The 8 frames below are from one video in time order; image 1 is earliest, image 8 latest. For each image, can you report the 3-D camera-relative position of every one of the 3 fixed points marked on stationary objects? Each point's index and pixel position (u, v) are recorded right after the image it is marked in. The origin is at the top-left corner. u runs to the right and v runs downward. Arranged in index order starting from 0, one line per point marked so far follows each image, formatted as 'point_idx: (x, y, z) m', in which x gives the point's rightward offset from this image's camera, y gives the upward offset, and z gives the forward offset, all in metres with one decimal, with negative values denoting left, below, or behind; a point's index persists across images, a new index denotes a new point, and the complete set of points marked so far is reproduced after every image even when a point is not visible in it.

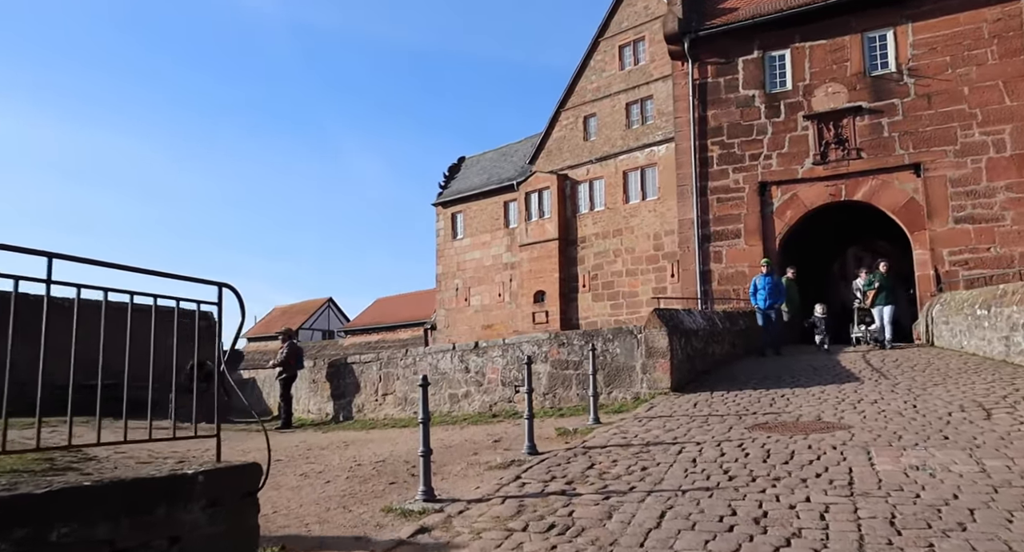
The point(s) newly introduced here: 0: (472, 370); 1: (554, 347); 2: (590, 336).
0: (-0.6, -1.3, +9.8) m
1: (+0.5, -0.9, +9.0) m
2: (+1.0, -0.8, +8.7) m
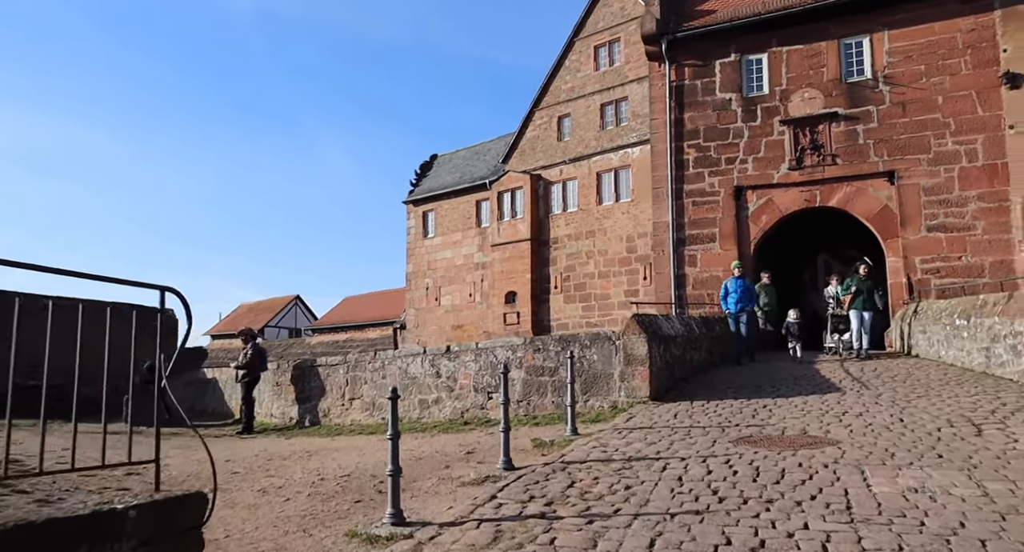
0: (-0.9, -1.3, +9.4) m
1: (+0.2, -0.9, +8.7) m
2: (+0.7, -0.8, +8.4) m
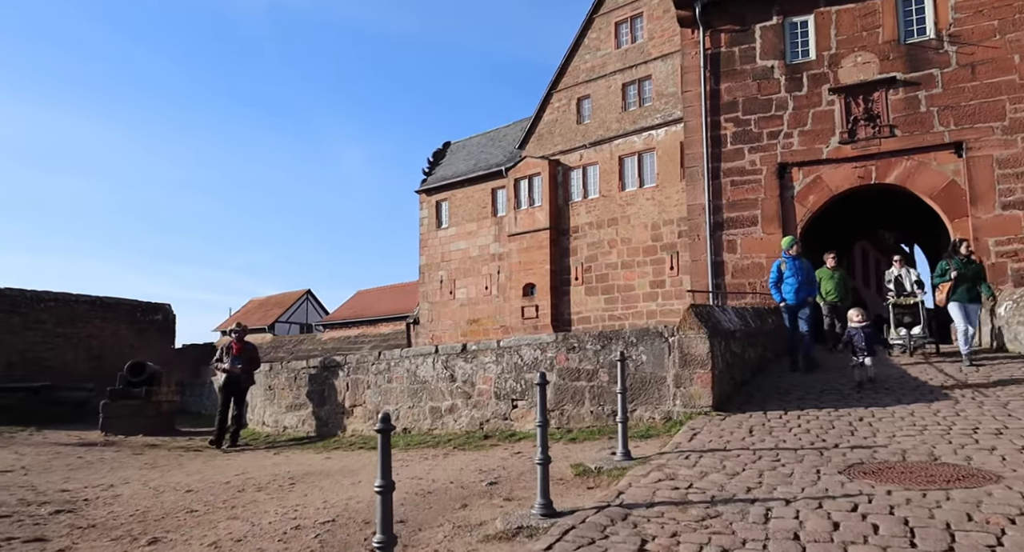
0: (-0.6, -1.2, +8.0) m
1: (+0.5, -0.8, +7.2) m
2: (+0.9, -0.6, +7.0) m
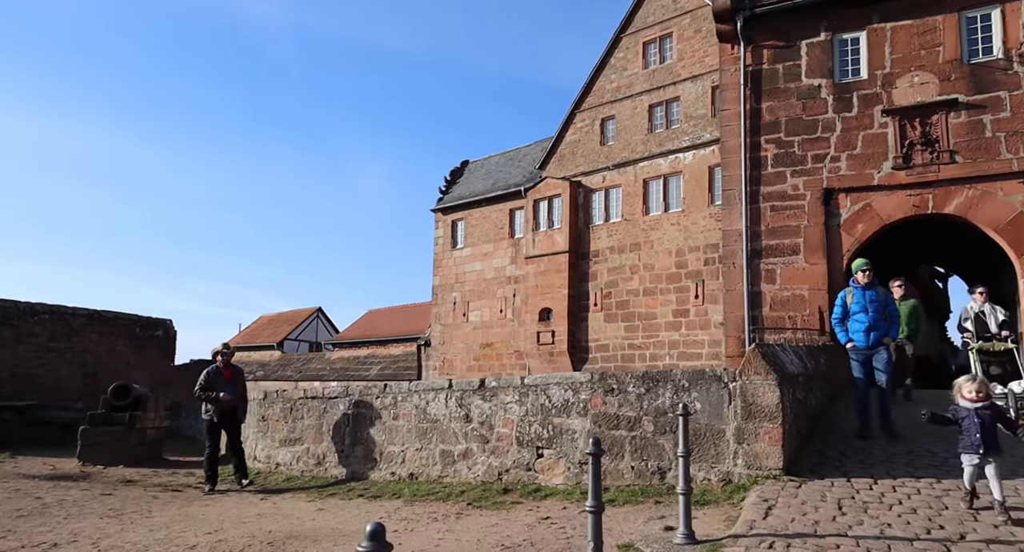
0: (-0.4, -1.4, +6.9) m
1: (+0.7, -1.0, +6.1) m
2: (+1.2, -0.9, +5.9) m
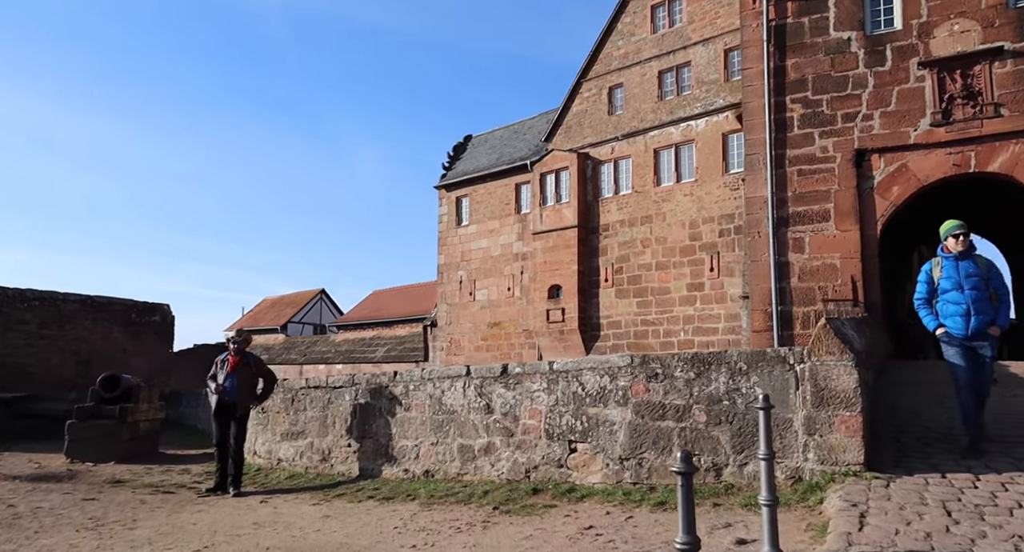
0: (-0.1, -1.2, +6.2) m
1: (+1.0, -0.8, +5.4) m
2: (+1.4, -0.6, +5.1) m
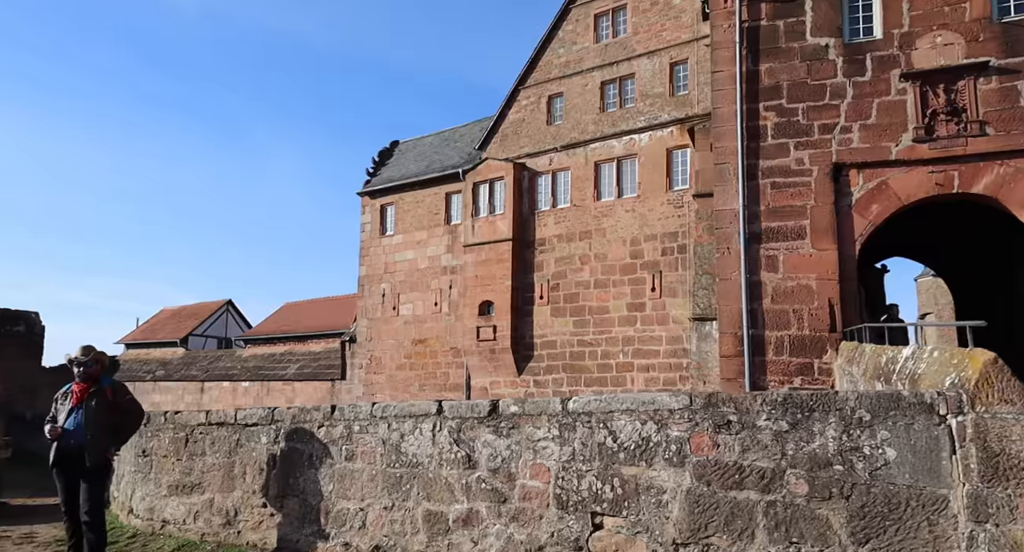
0: (-0.2, -1.2, +4.4) m
1: (+1.0, -0.8, +3.8) m
2: (+1.5, -0.7, +3.6) m
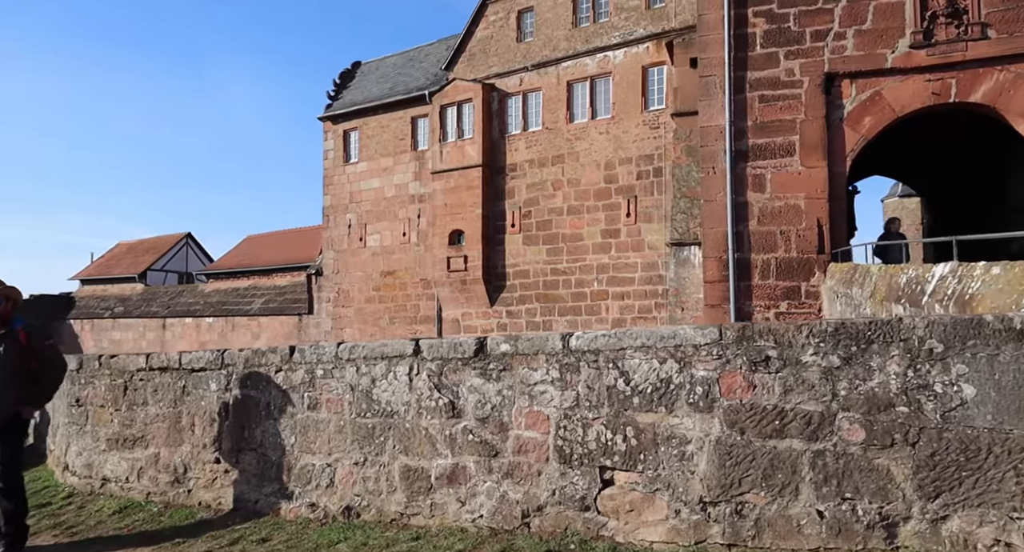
0: (-0.2, -0.7, +3.8) m
1: (+1.0, -0.4, +3.1) m
2: (+1.5, -0.3, +2.9) m
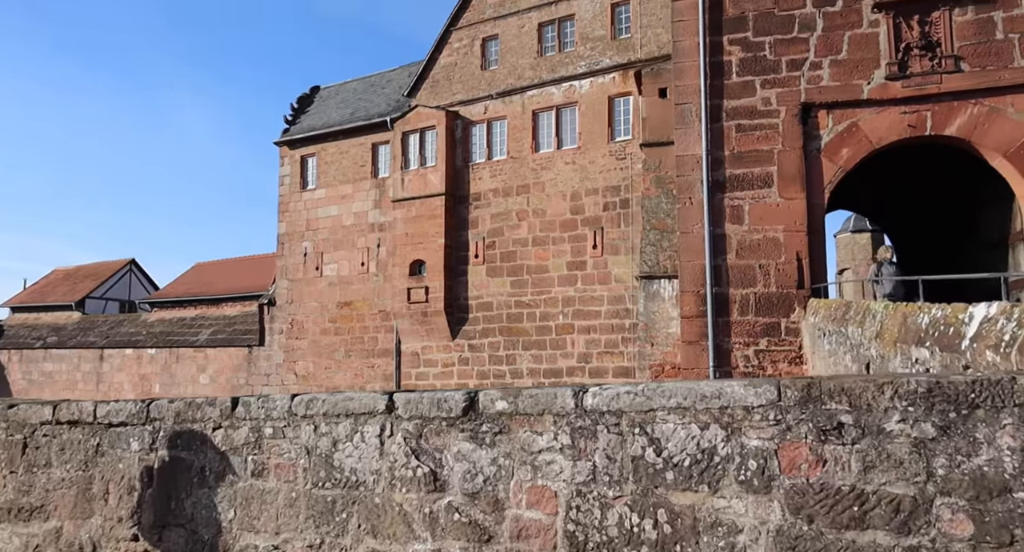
0: (-0.2, -0.9, +3.1) m
1: (+1.0, -0.6, +2.5) m
2: (+1.5, -0.4, +2.3) m
